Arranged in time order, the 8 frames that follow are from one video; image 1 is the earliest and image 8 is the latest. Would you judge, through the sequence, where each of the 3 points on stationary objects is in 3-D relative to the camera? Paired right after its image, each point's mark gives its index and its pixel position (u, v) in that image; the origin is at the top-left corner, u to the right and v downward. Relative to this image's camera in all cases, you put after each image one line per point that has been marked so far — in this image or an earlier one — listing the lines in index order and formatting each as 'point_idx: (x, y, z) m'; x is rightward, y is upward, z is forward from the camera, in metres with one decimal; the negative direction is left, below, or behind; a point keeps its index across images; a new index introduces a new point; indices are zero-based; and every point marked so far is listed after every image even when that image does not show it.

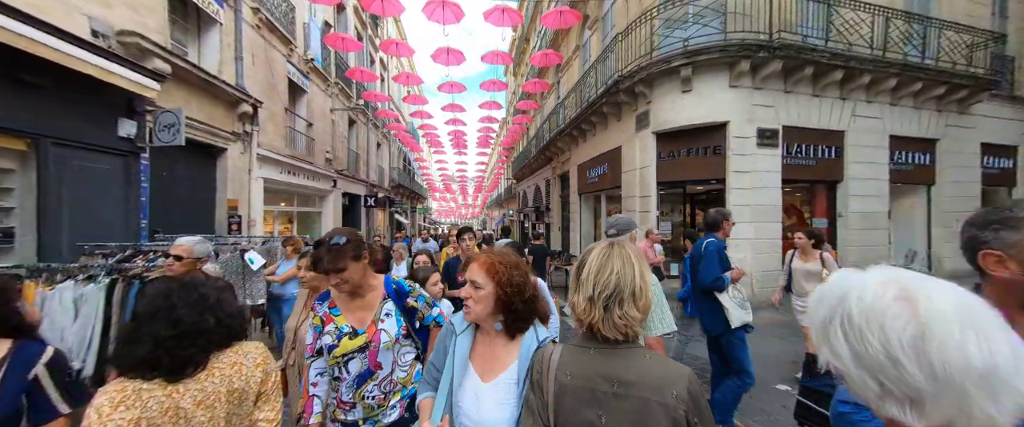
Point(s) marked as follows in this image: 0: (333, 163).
0: (-6.8, +1.9, +12.9) m
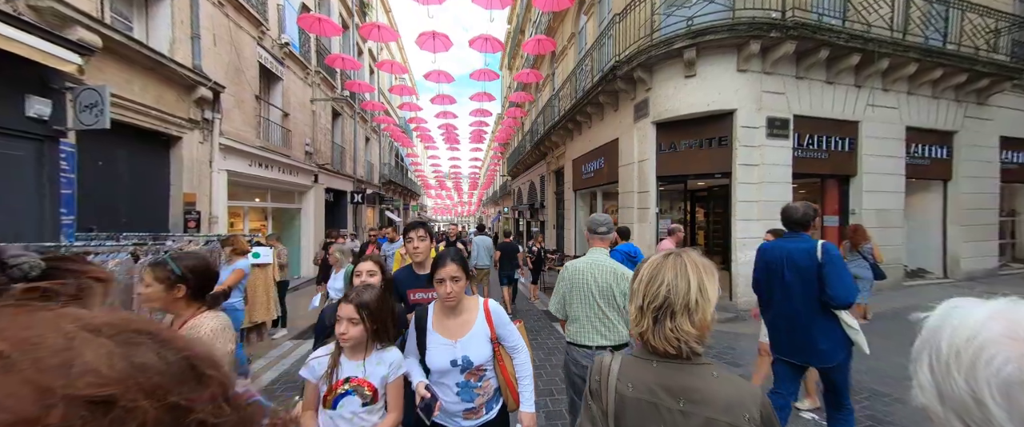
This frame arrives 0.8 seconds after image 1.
0: (-7.2, +2.1, +12.2) m
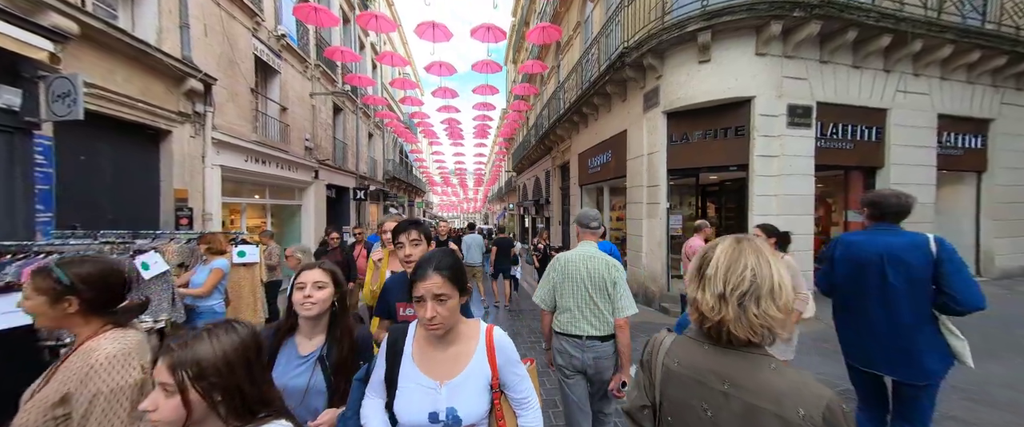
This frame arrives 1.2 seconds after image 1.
0: (-7.0, +2.2, +12.0) m
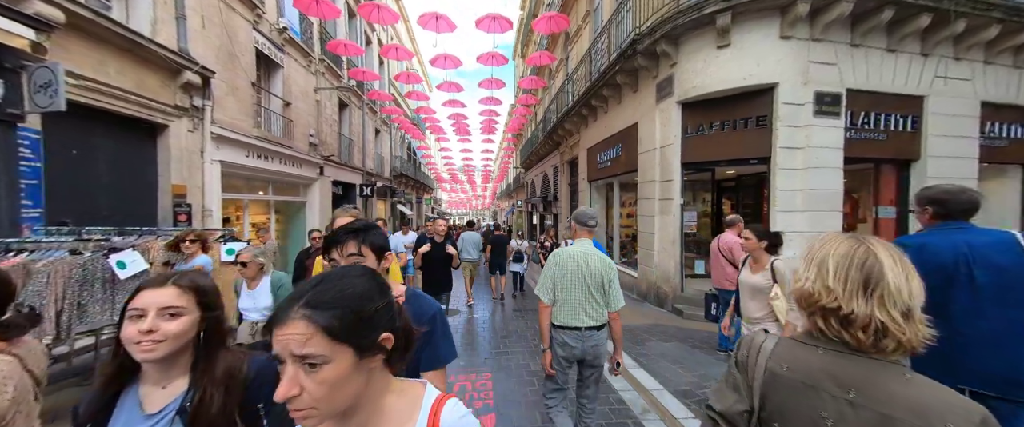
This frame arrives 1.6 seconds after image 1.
0: (-6.8, +2.3, +11.8) m
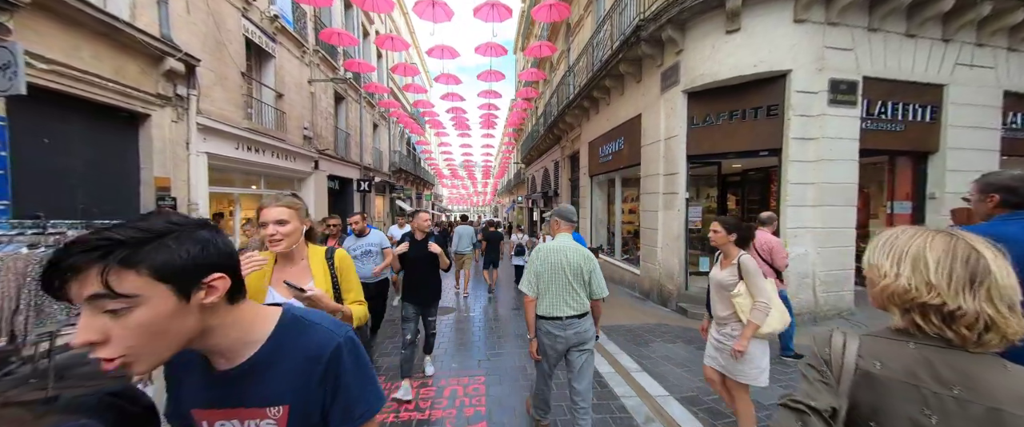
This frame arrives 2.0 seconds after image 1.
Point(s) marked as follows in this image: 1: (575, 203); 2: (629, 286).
0: (-6.8, +2.5, +11.6) m
1: (+2.5, +0.4, +13.5) m
2: (+2.7, -1.7, +7.9) m
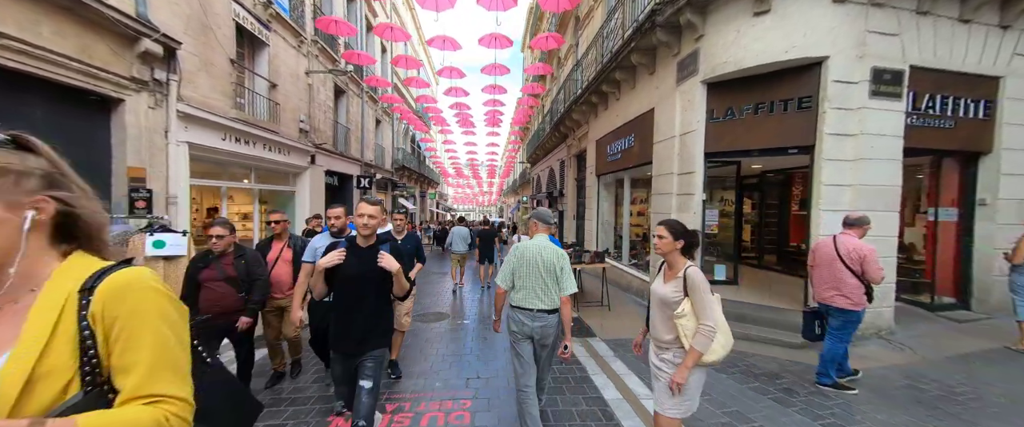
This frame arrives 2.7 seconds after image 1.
0: (-6.7, +2.6, +11.2) m
1: (+2.7, +0.4, +13.0) m
2: (+2.7, -1.8, +7.3) m
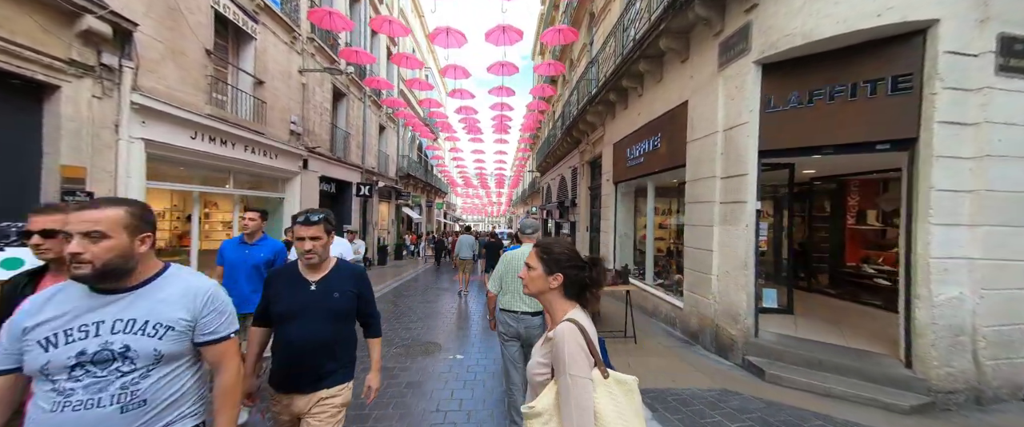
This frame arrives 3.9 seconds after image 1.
0: (-6.4, +2.3, +10.4) m
1: (+2.9, 0.0, +11.9) m
2: (+2.8, -2.0, +6.1) m
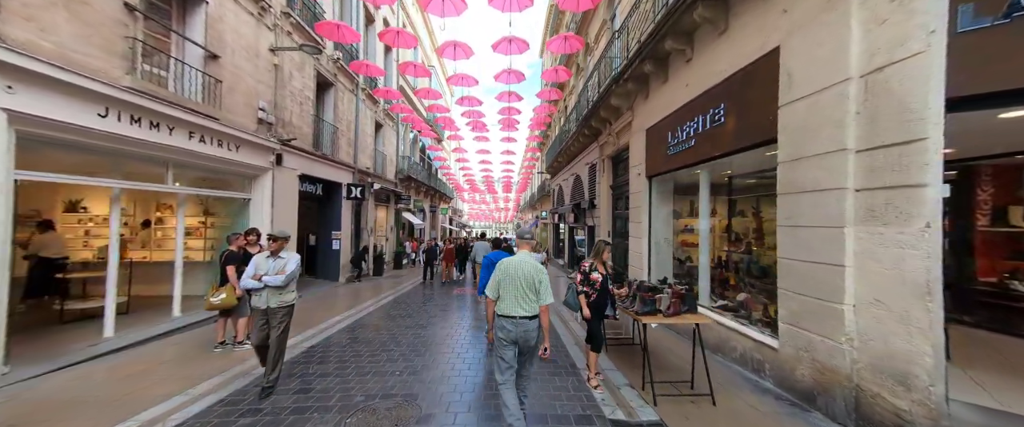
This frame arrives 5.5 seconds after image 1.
0: (-6.2, +2.2, +8.8) m
1: (+3.2, -0.1, +10.1) m
2: (+3.0, -1.9, +4.3) m
